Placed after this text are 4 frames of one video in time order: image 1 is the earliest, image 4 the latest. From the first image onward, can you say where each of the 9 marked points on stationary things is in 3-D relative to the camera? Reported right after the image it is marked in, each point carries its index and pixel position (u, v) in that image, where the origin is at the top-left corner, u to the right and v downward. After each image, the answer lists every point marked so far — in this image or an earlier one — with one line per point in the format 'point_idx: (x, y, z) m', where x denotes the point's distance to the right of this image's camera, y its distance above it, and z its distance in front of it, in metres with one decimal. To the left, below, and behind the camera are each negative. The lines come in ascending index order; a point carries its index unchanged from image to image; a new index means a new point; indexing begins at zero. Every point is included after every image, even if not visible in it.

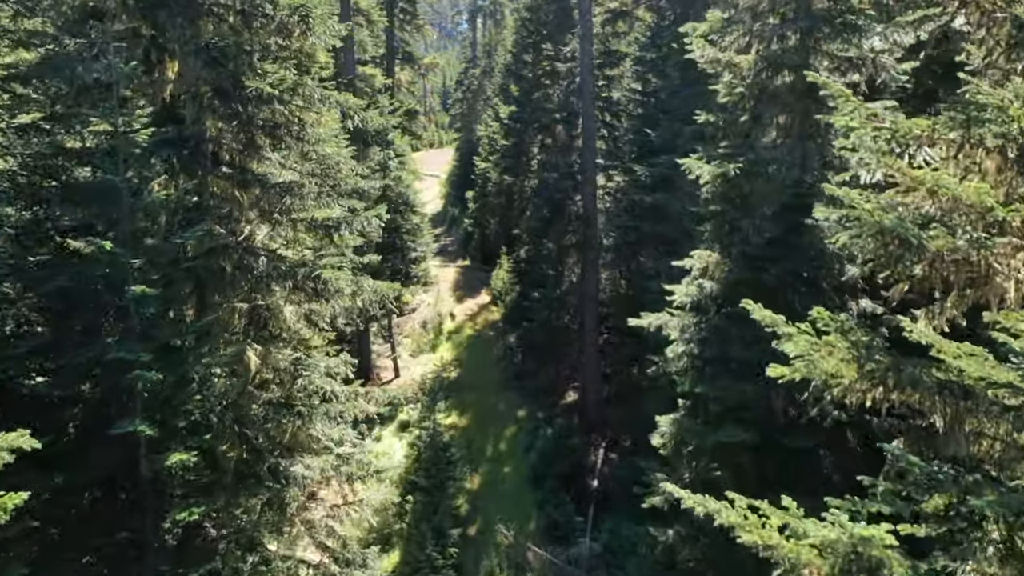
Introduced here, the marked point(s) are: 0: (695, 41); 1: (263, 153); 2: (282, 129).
0: (+2.5, +3.3, +11.6) m
1: (-3.1, +1.7, +10.6) m
2: (-2.8, +1.9, +10.5) m
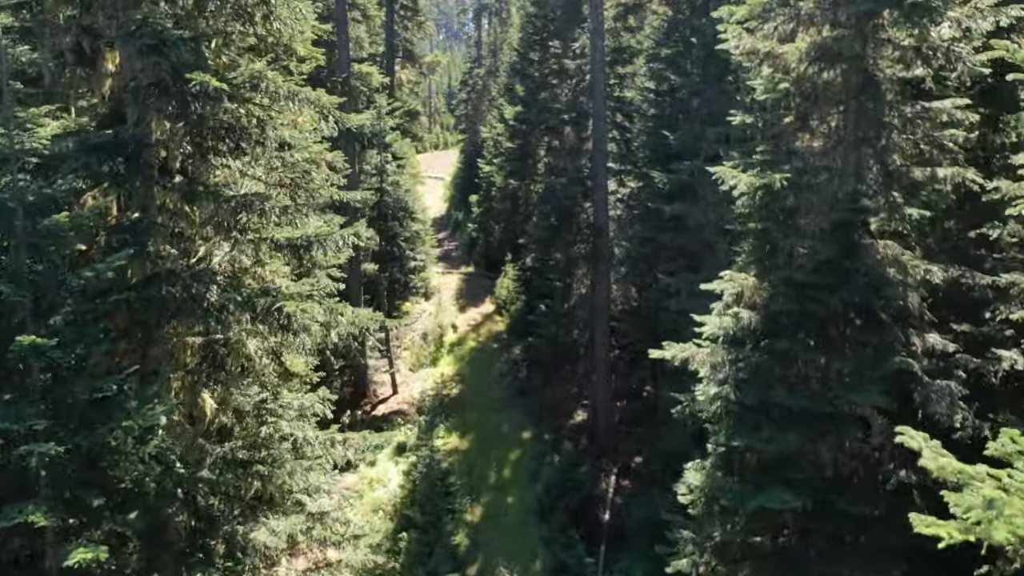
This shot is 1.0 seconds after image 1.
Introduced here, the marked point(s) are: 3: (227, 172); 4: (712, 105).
0: (+2.5, +3.0, +9.9) m
1: (-3.0, +1.3, +8.9) m
2: (-2.8, +1.6, +8.8) m
3: (-3.0, +1.2, +9.1) m
4: (+3.8, +3.5, +16.8) m
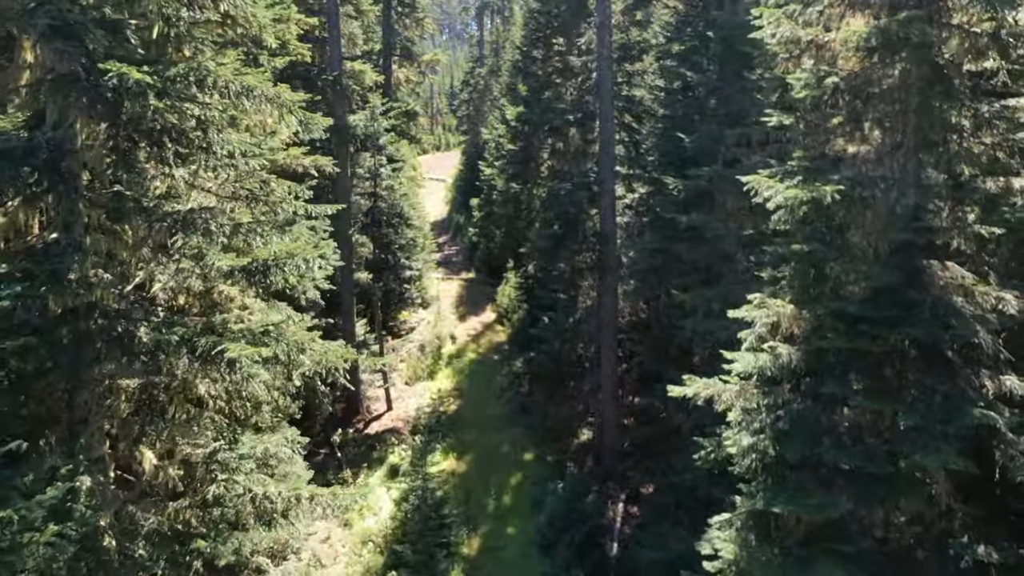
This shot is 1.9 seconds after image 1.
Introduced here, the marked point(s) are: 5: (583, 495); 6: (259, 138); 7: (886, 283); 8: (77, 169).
0: (+2.5, +2.7, +8.4) m
1: (-3.1, +1.0, +7.5) m
2: (-2.9, +1.3, +7.4) m
3: (-3.0, +0.9, +7.7) m
4: (+3.8, +3.2, +15.3) m
5: (+1.6, -4.7, +19.5) m
6: (-2.6, +1.5, +8.7) m
7: (+3.3, 0.0, +7.7) m
8: (-3.5, +1.0, +7.1) m
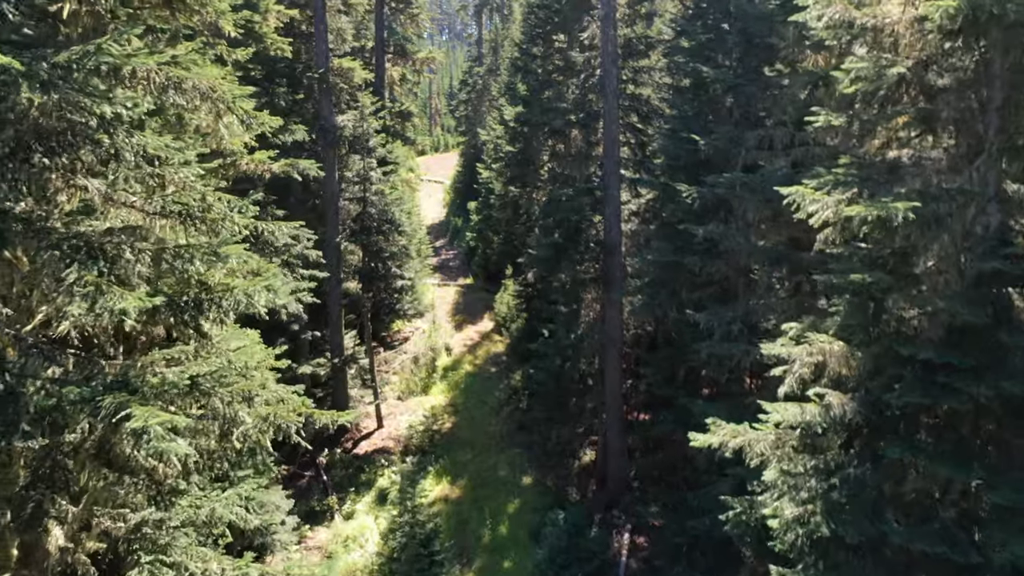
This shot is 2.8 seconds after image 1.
0: (+2.4, +2.4, +7.0) m
1: (-3.1, +0.8, +6.0) m
2: (-2.9, +1.0, +5.9) m
3: (-3.1, +0.6, +6.2) m
4: (+3.8, +2.9, +13.9) m
5: (+1.5, -4.9, +18.0) m
6: (-2.7, +1.2, +7.3) m
7: (+3.2, -0.2, +6.2) m
8: (-3.6, +0.7, +5.6) m
